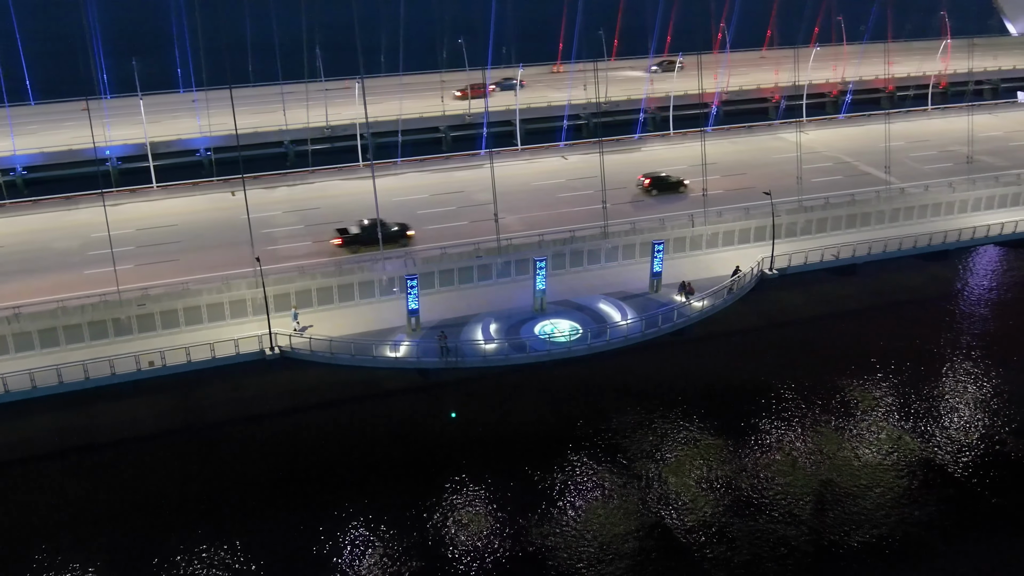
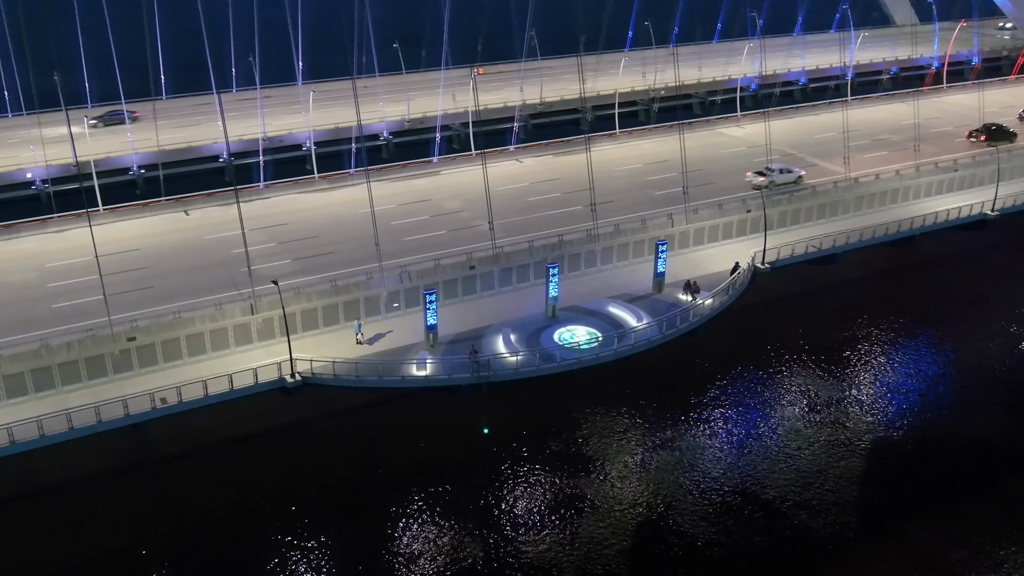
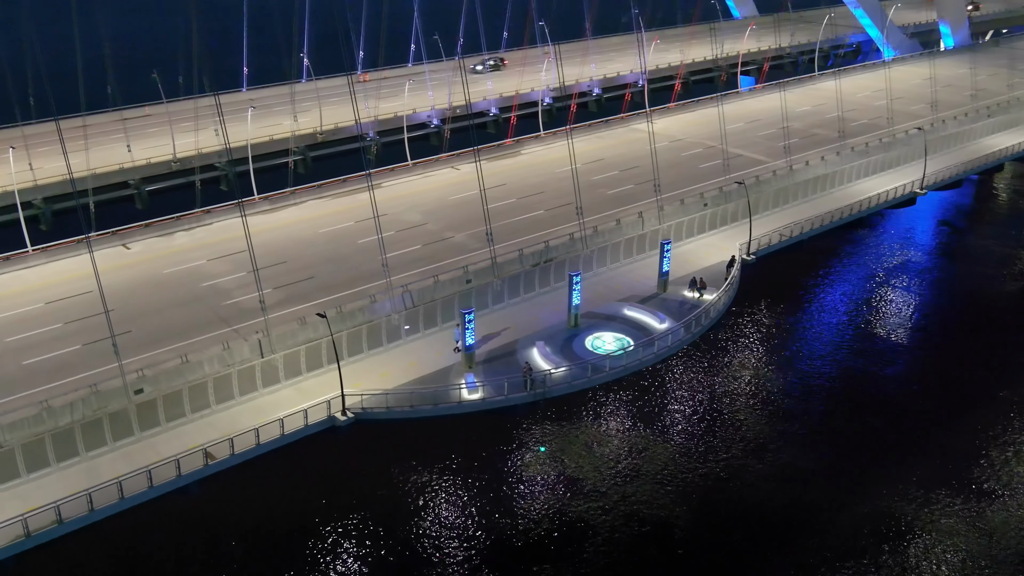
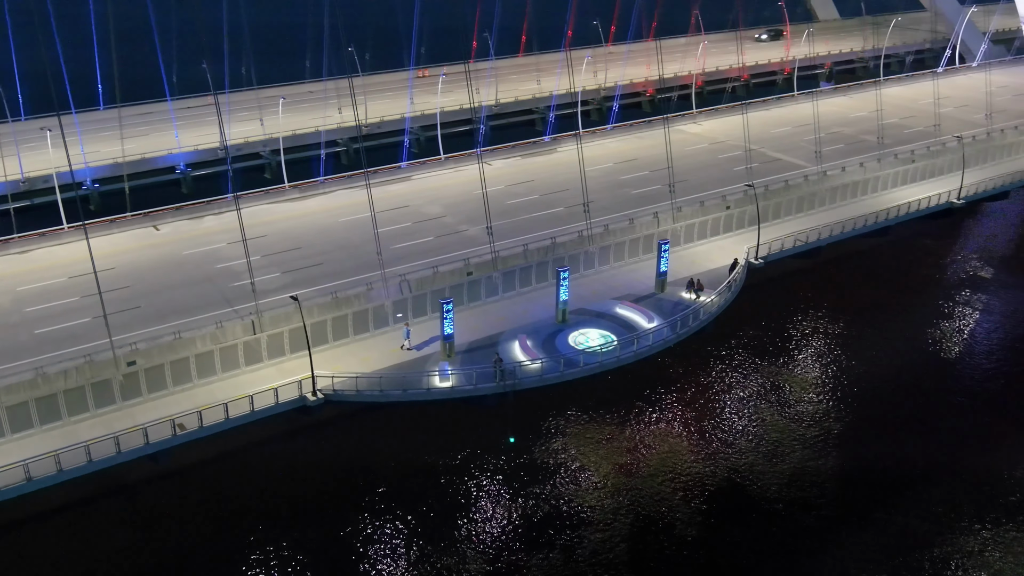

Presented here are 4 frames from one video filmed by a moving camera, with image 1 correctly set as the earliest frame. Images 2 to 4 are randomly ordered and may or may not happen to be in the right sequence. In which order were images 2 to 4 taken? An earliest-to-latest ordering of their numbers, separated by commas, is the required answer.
2, 4, 3
